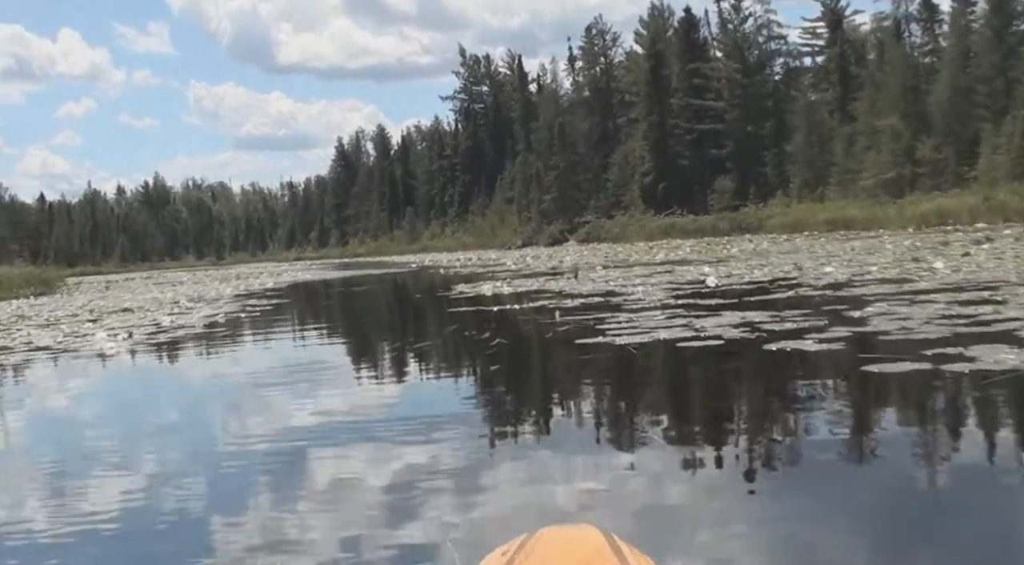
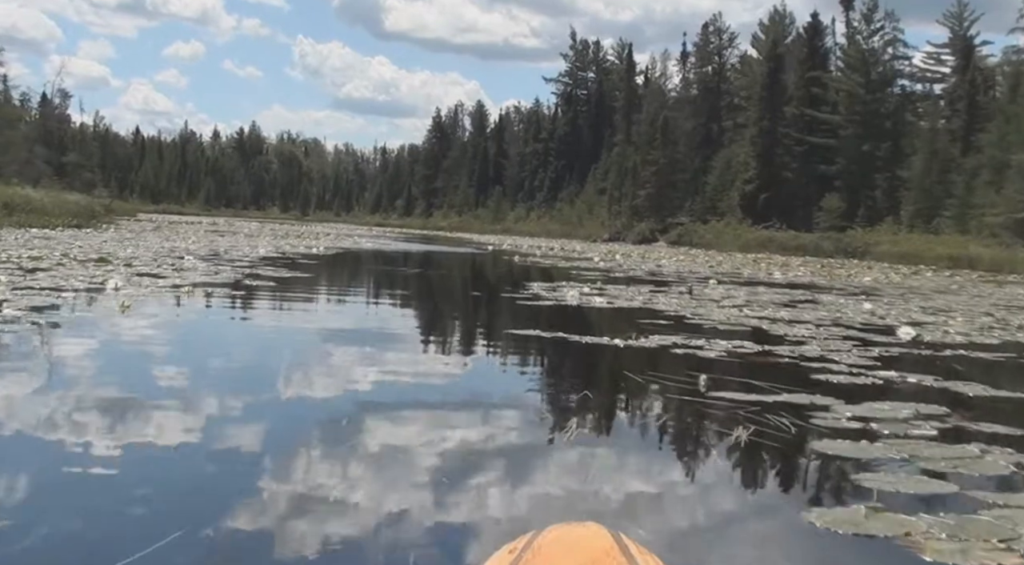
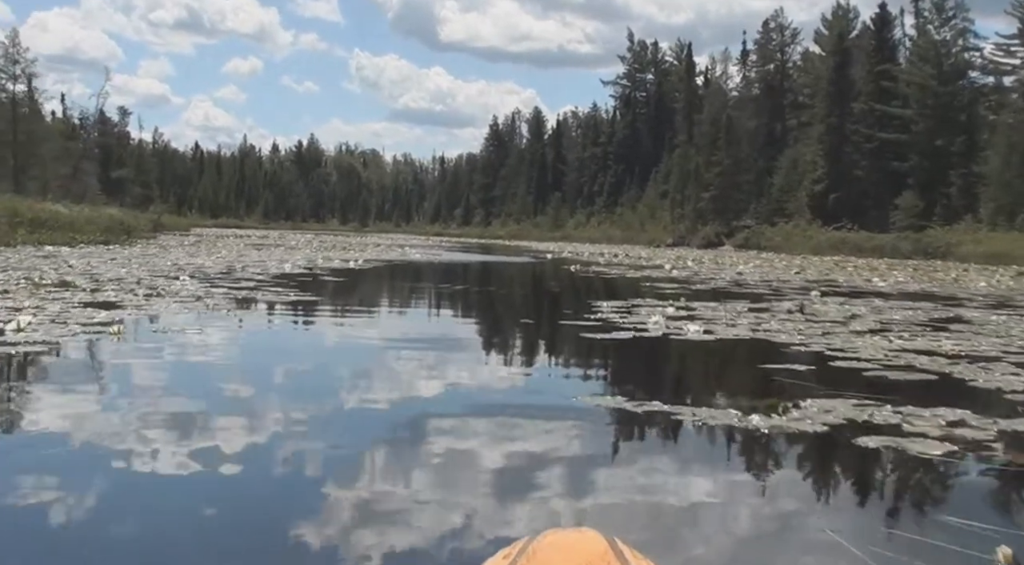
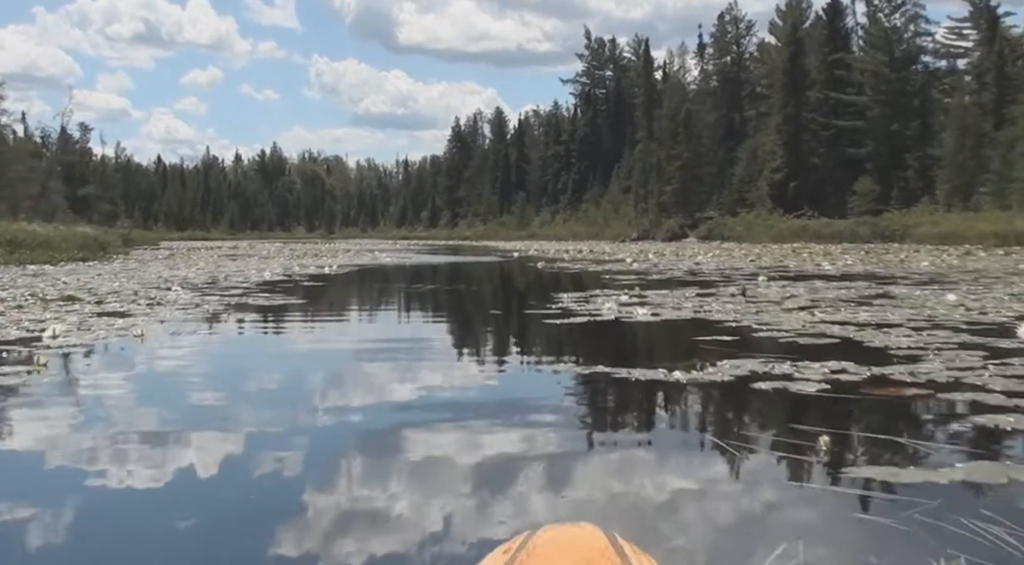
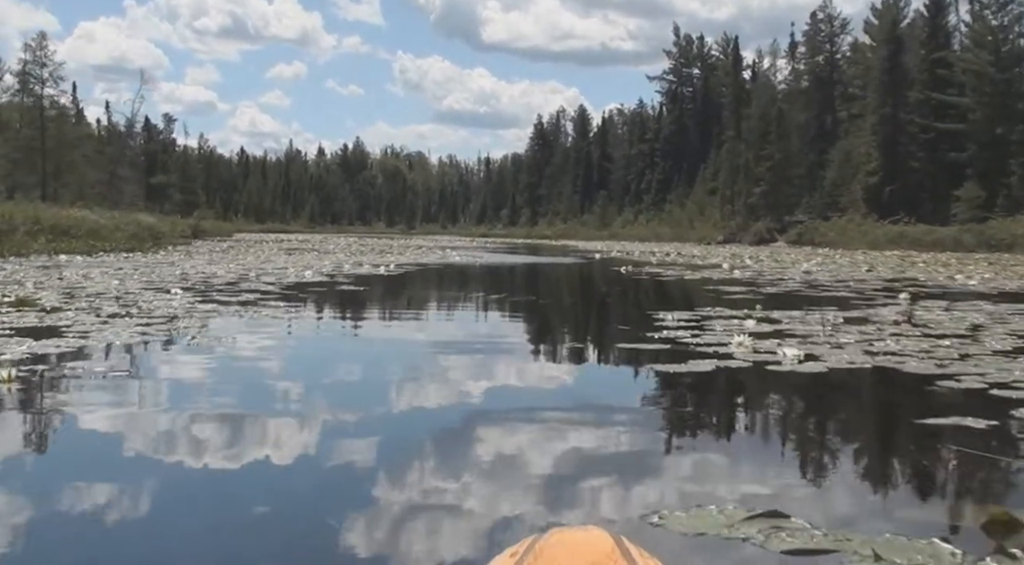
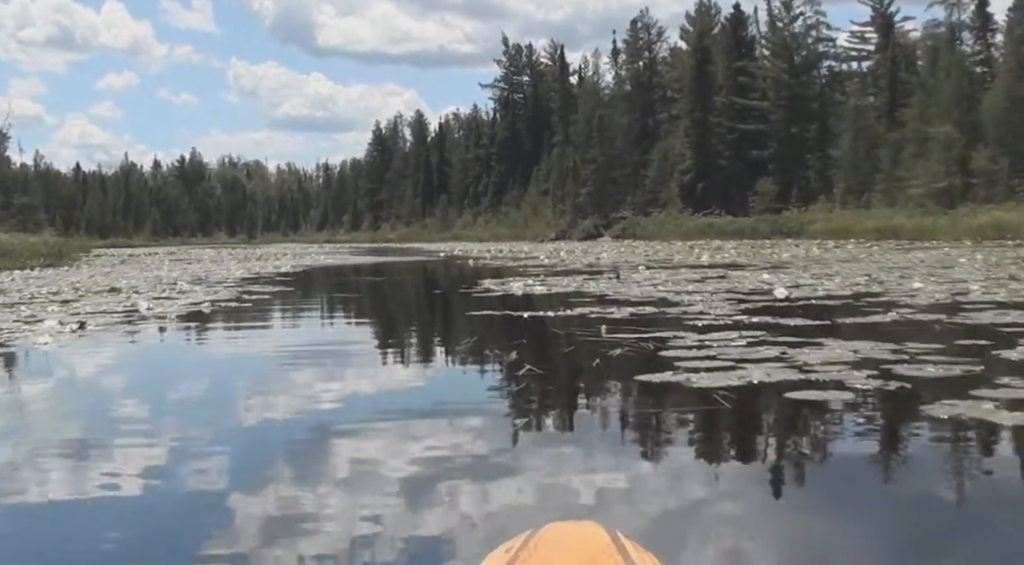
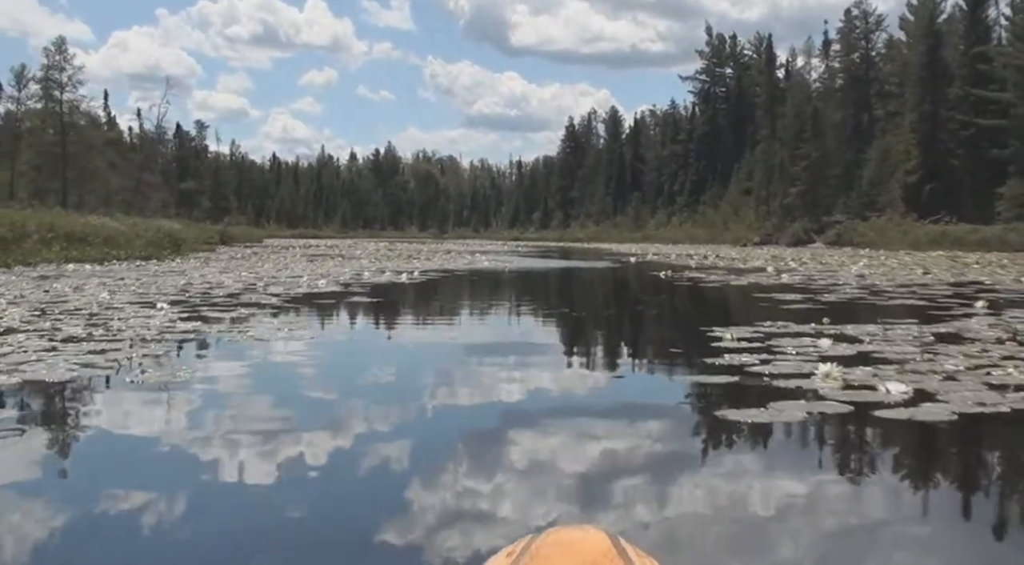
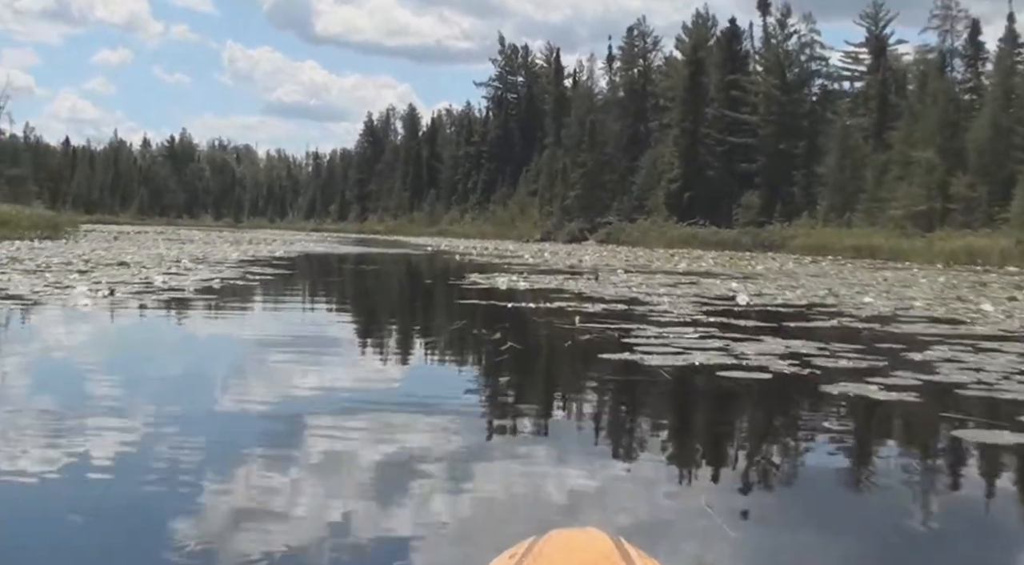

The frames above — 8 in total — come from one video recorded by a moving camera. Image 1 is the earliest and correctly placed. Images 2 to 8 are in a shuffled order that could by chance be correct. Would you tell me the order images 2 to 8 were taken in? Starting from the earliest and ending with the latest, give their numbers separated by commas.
8, 6, 2, 4, 3, 5, 7
